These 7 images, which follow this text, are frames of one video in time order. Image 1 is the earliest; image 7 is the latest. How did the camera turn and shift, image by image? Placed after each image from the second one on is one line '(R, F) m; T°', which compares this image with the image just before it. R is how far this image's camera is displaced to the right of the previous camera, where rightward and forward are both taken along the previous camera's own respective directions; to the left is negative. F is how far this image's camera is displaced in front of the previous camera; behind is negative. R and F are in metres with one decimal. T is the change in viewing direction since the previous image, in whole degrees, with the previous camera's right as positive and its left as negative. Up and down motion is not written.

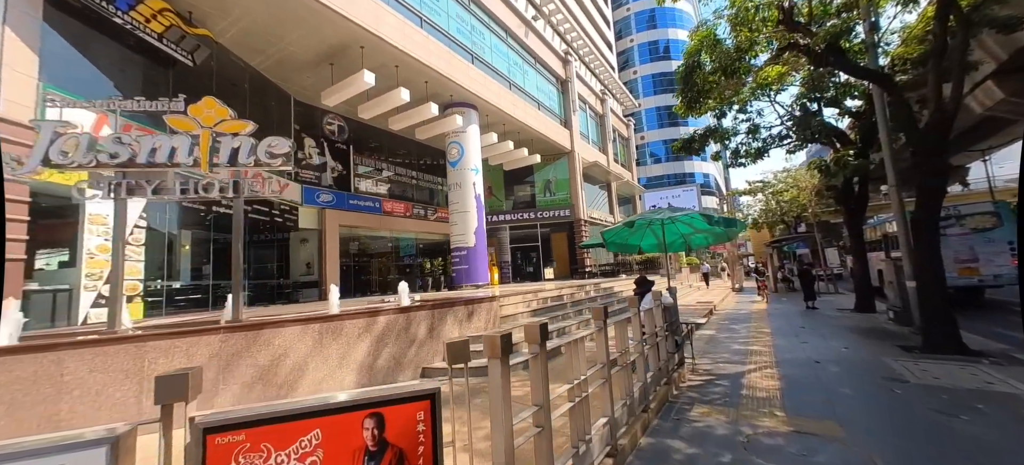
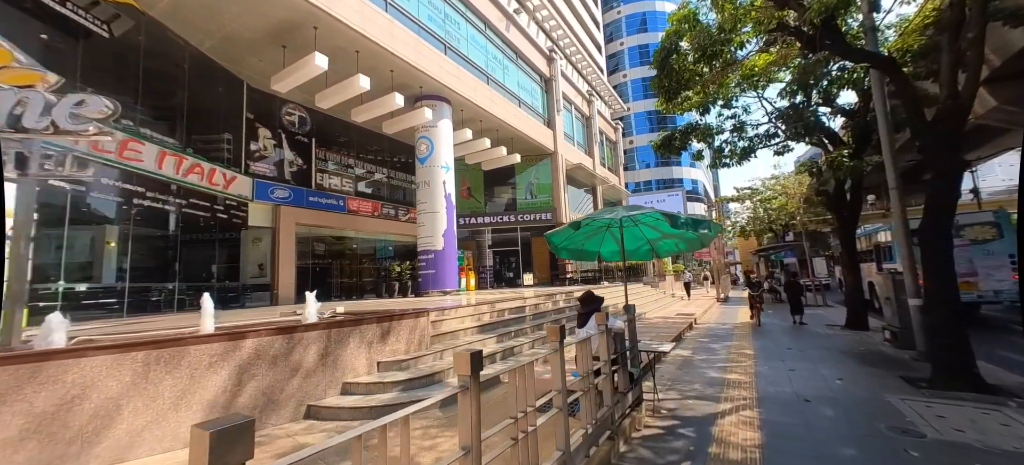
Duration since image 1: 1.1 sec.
(+0.8, +1.1) m; +1°
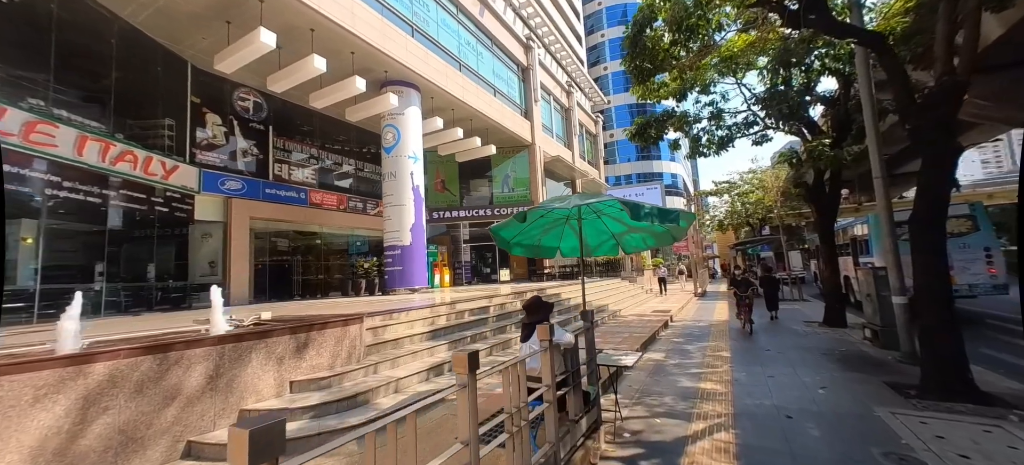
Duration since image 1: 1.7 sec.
(+0.4, +0.7) m; +2°
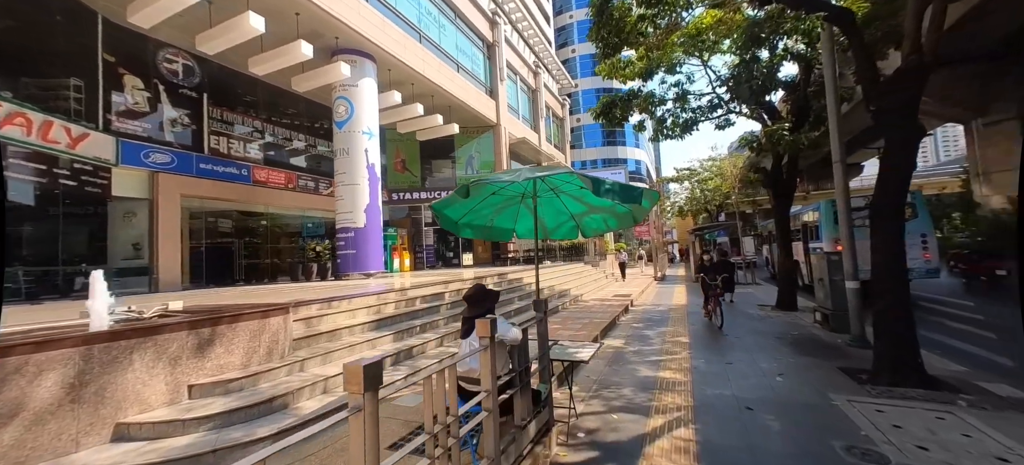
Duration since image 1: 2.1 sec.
(+0.2, +0.5) m; +5°
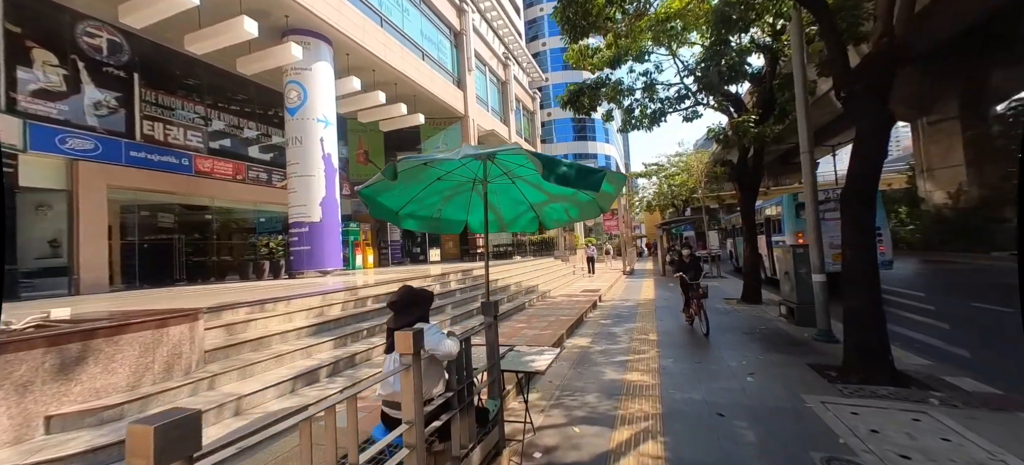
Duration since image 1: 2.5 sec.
(+0.2, +0.5) m; +4°
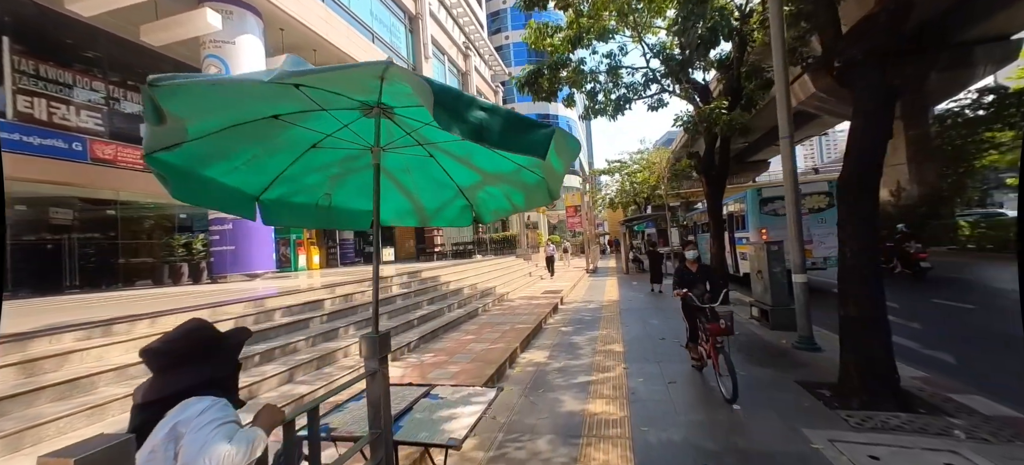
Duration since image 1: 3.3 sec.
(+0.3, +1.0) m; +5°
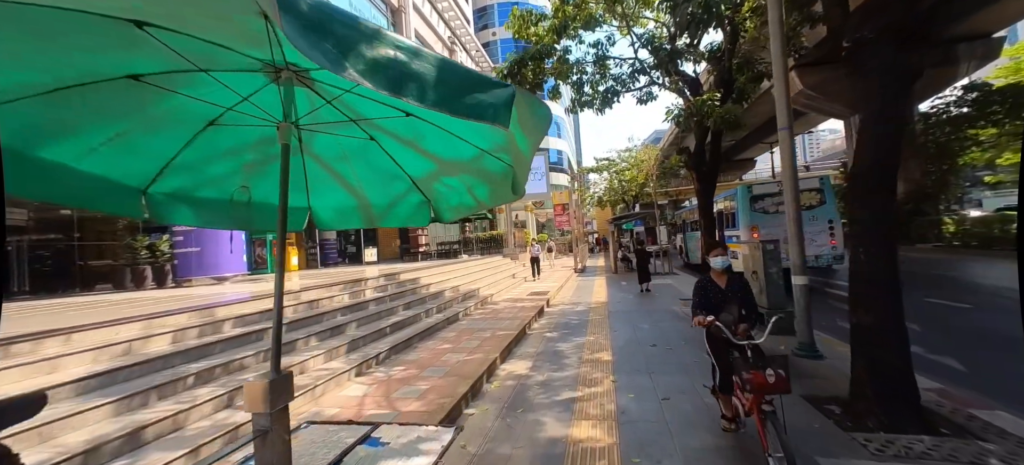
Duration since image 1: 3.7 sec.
(+0.1, +0.5) m; +2°
